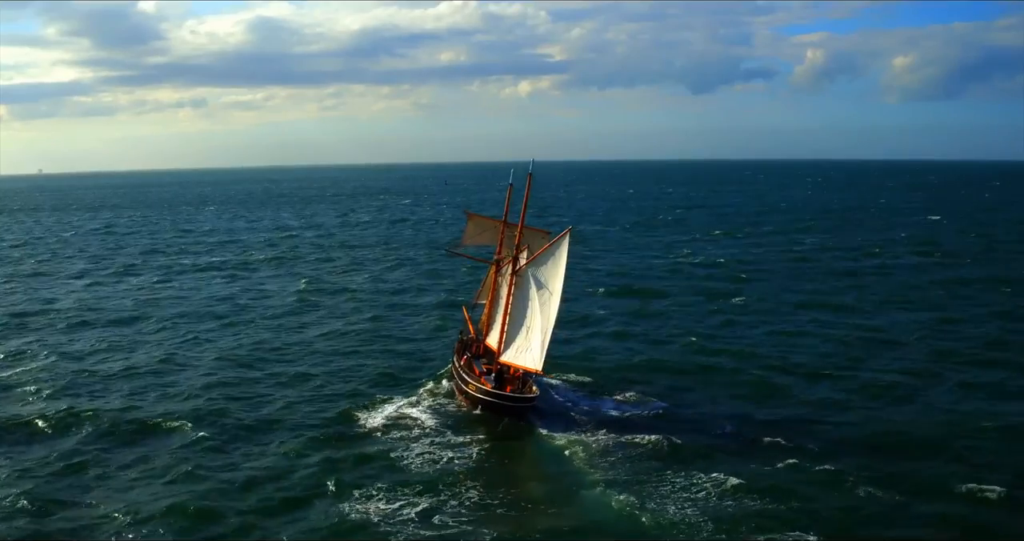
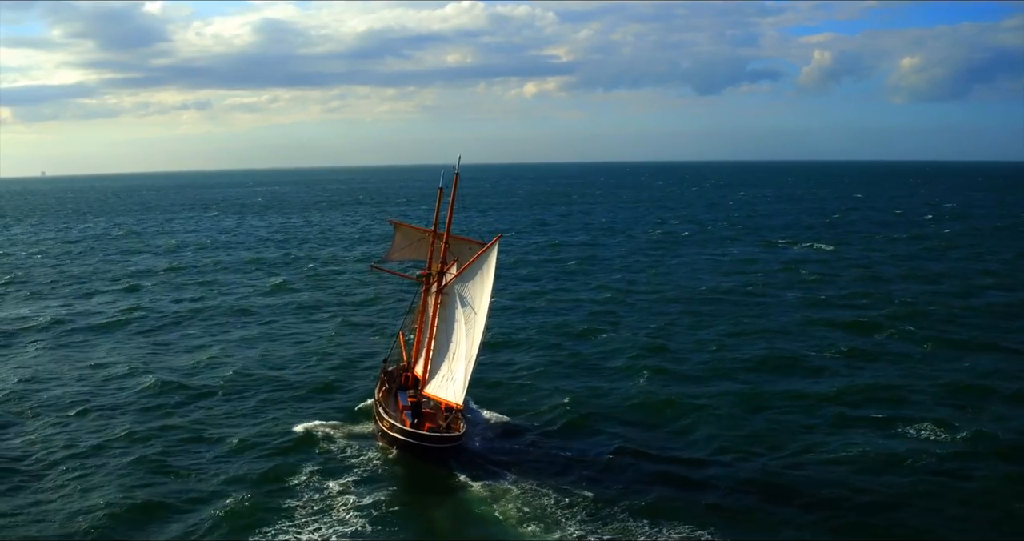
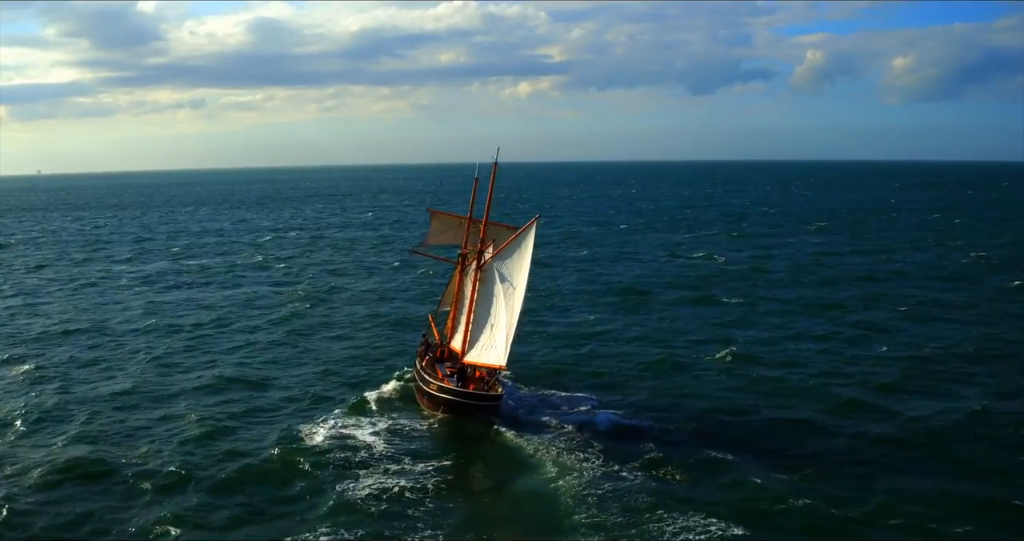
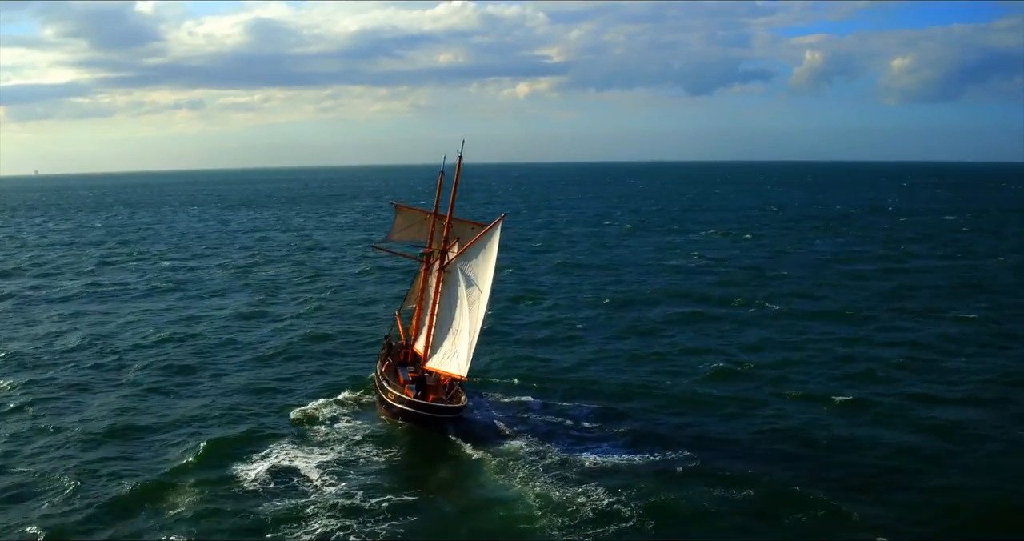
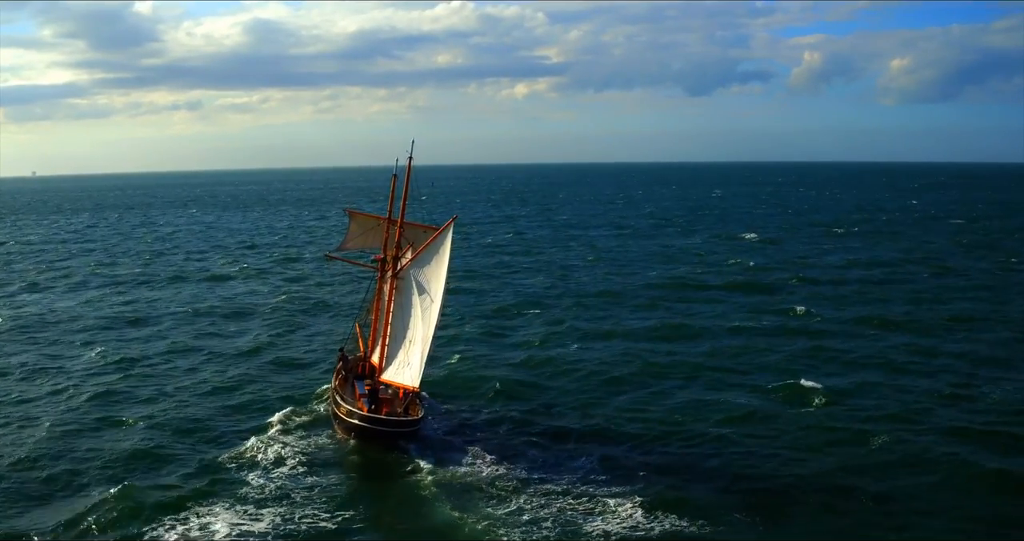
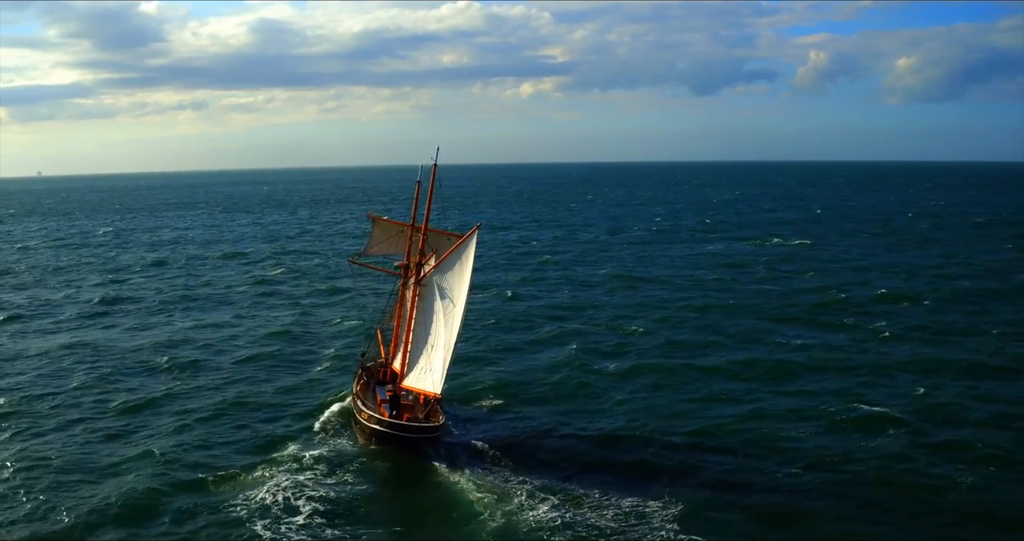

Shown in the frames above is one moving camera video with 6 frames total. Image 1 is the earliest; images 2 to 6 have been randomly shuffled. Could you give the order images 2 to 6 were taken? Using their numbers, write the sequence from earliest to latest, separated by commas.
3, 4, 5, 6, 2
